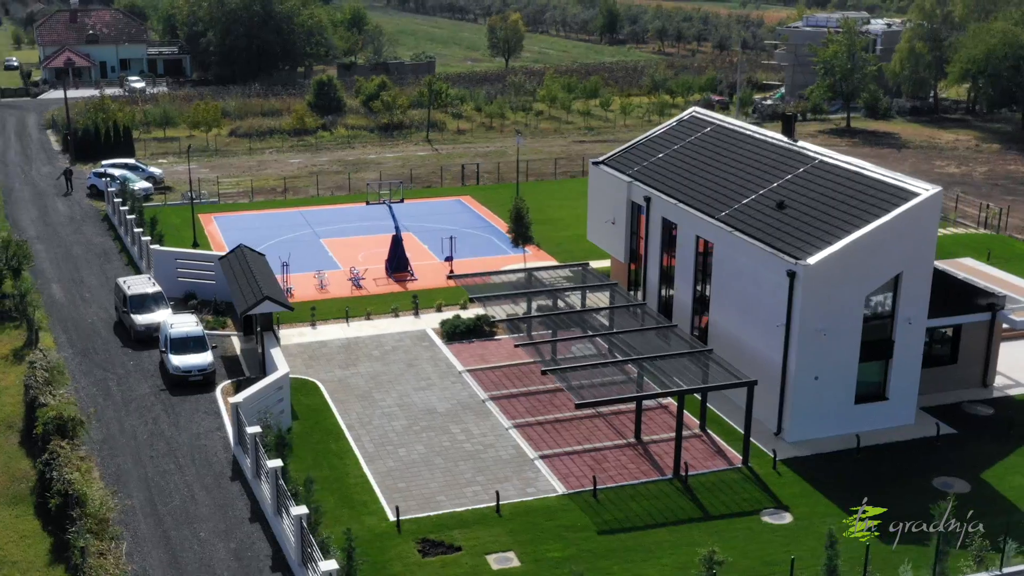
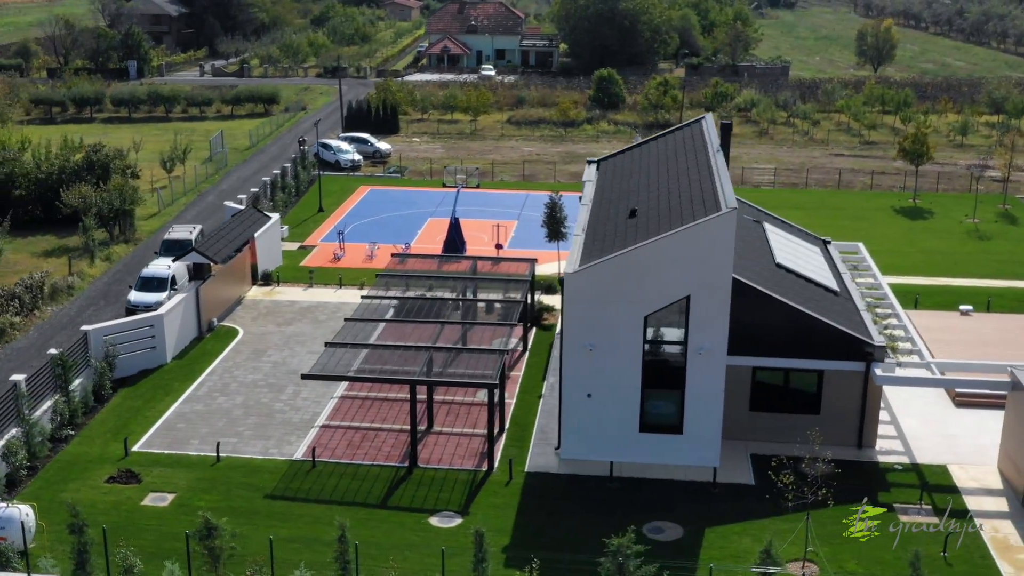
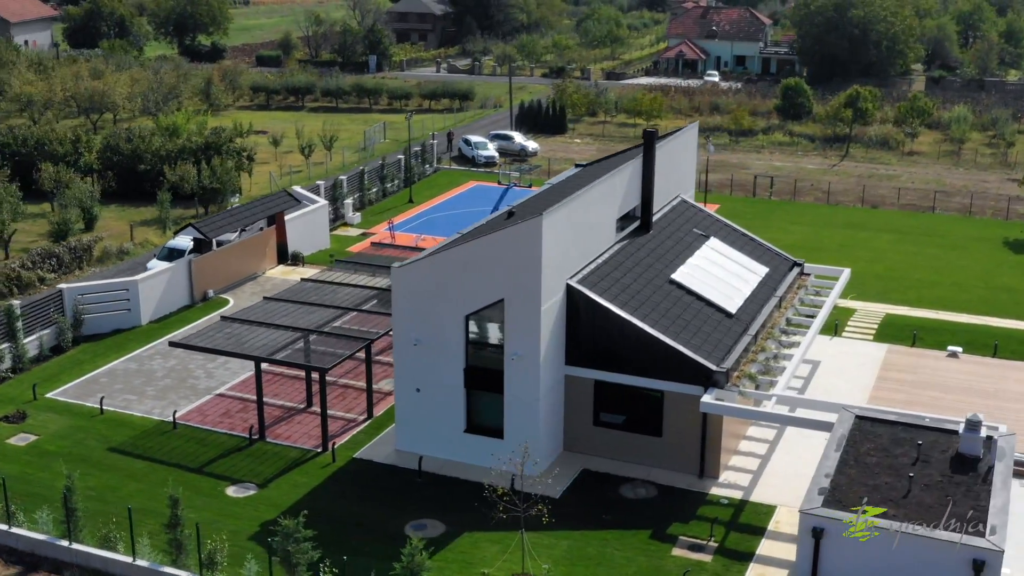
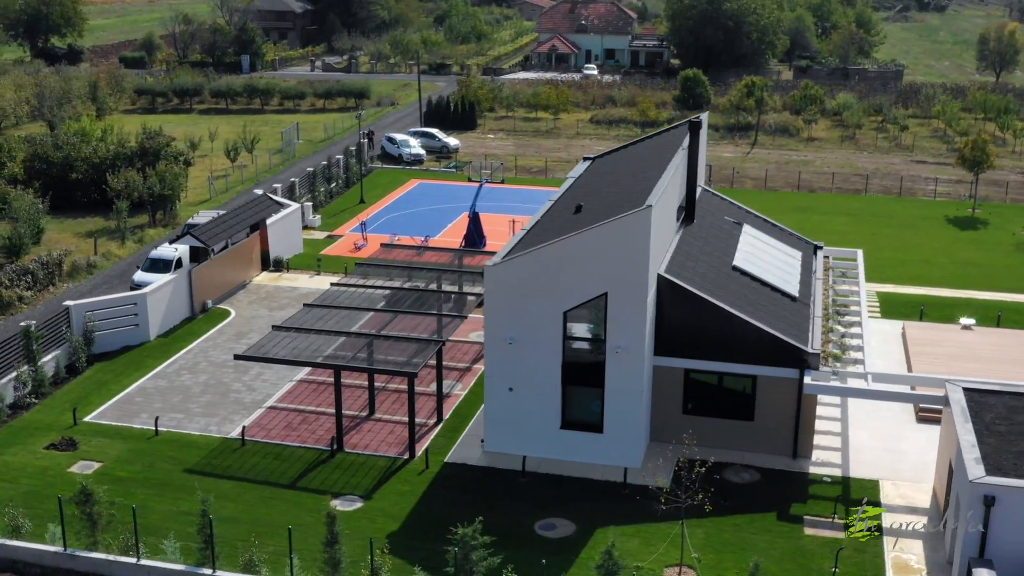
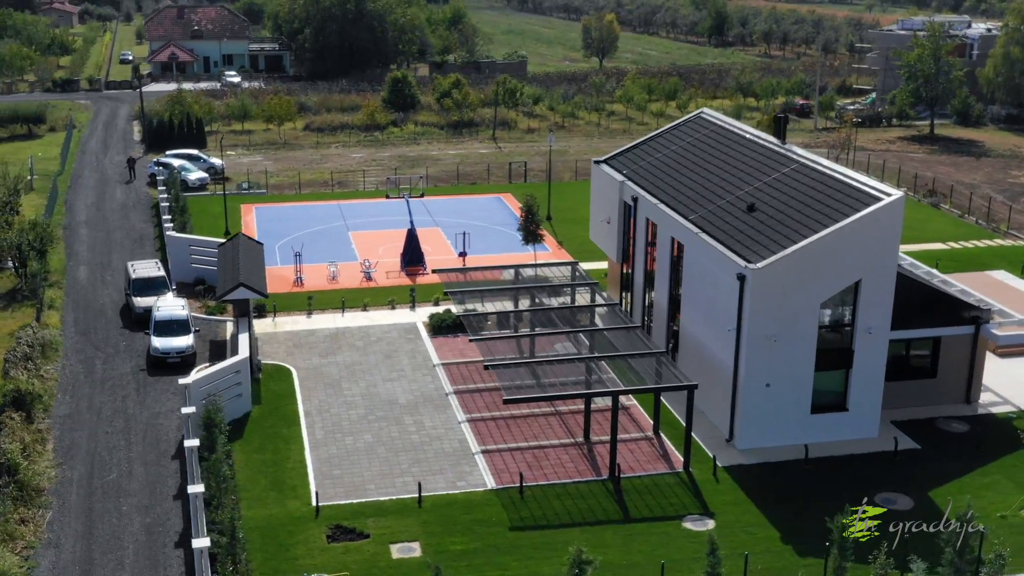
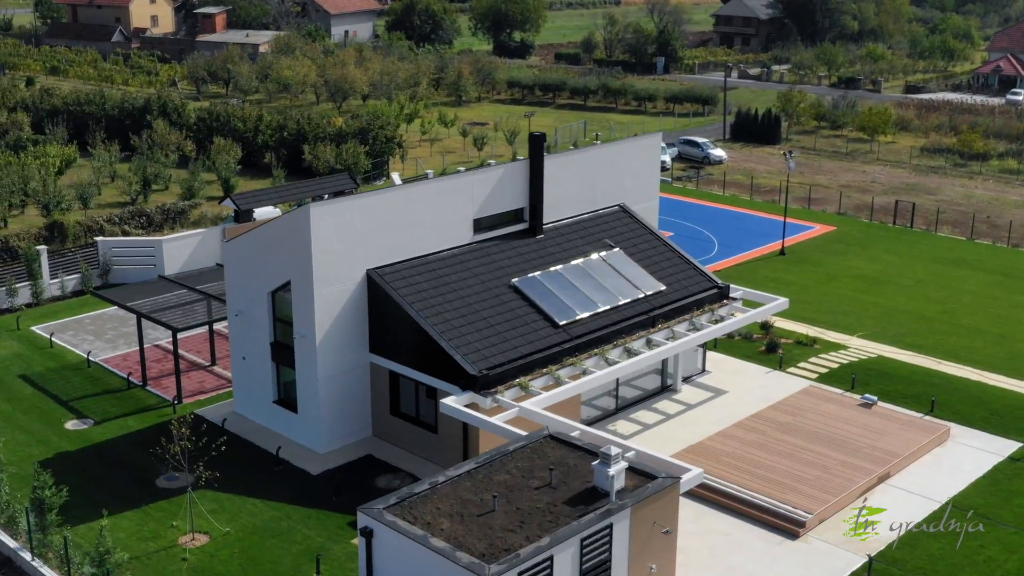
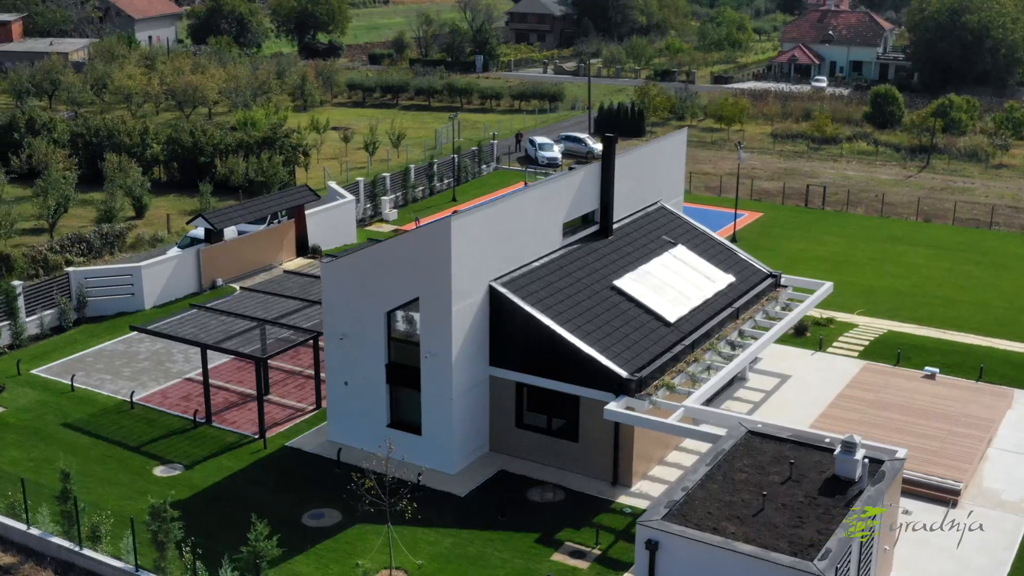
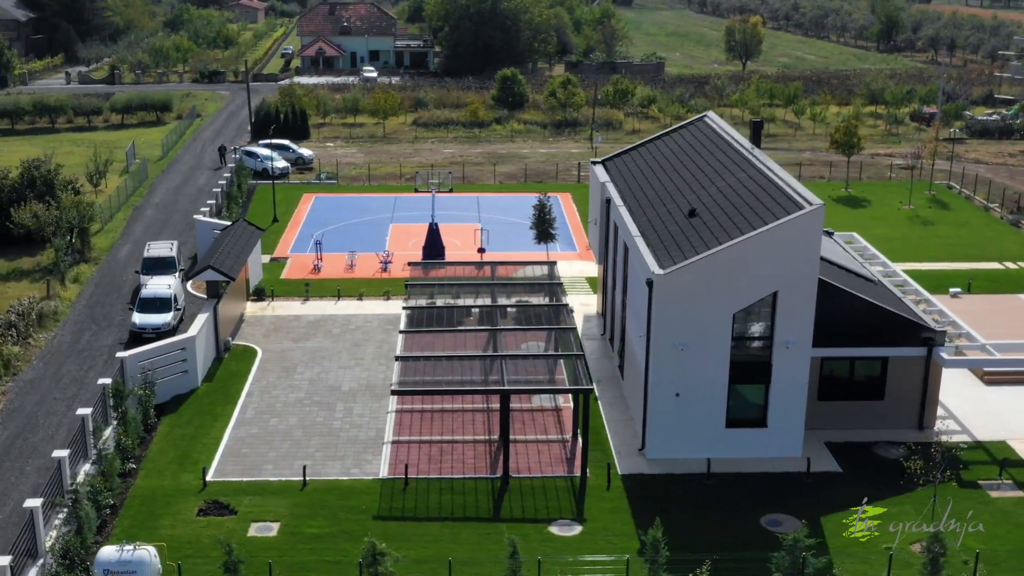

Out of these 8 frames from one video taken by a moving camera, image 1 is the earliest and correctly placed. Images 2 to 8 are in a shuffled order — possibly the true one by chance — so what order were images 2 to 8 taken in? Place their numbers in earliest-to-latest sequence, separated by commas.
5, 8, 2, 4, 3, 7, 6
